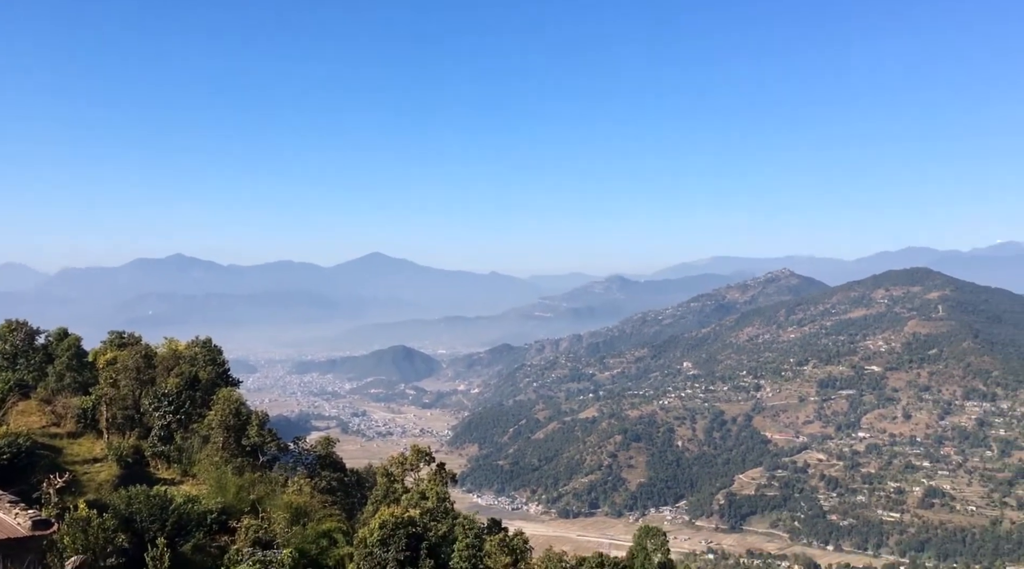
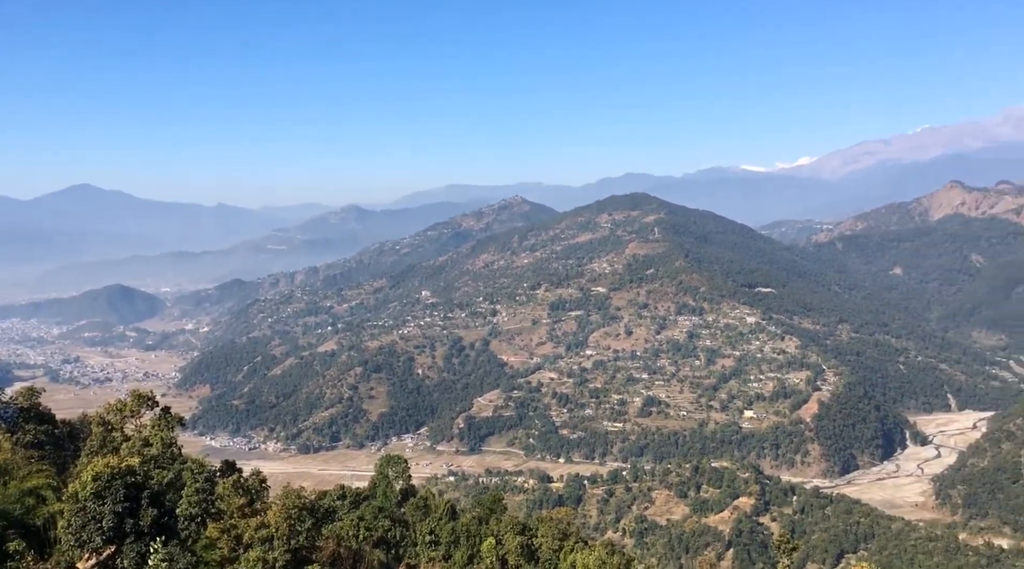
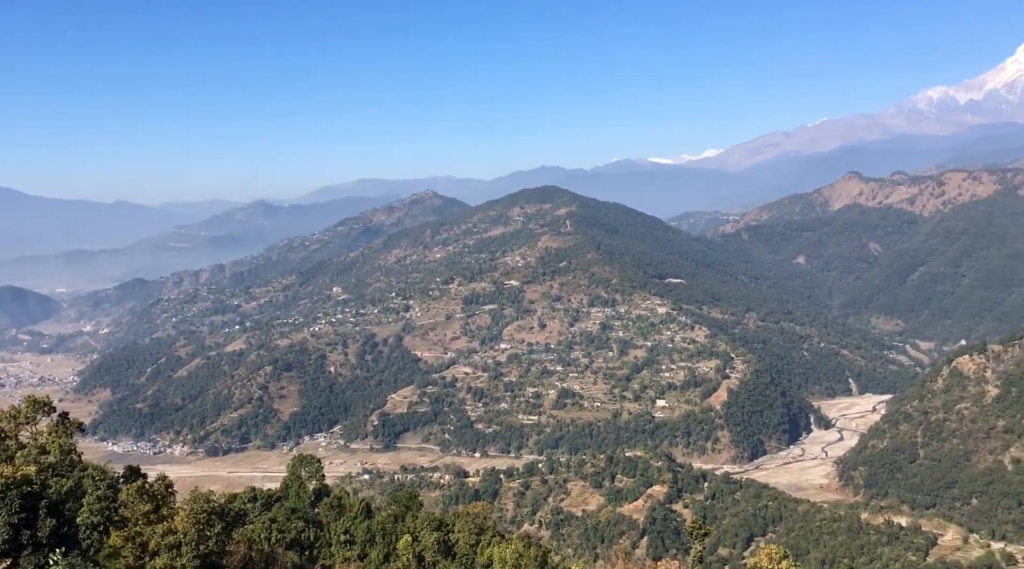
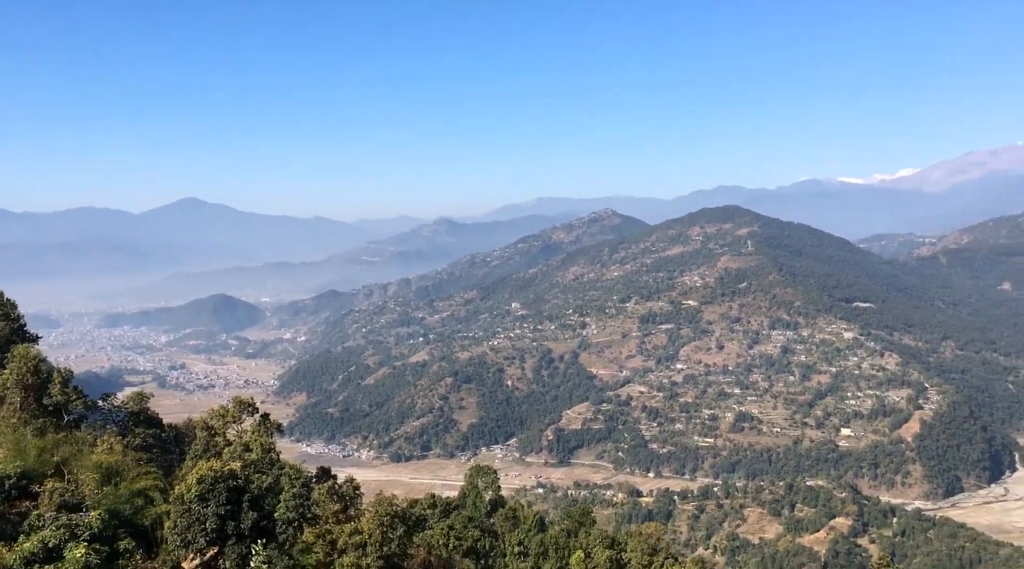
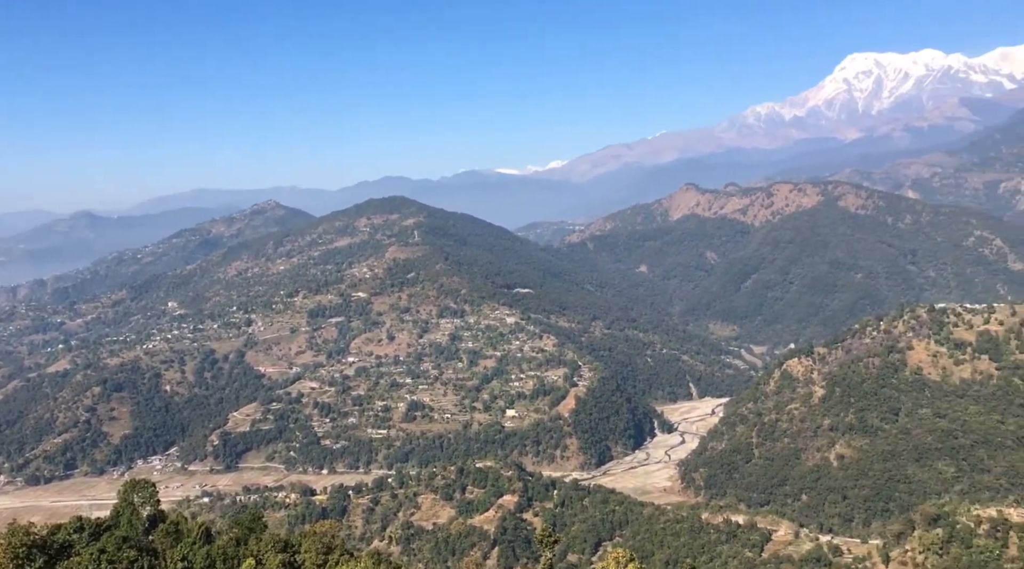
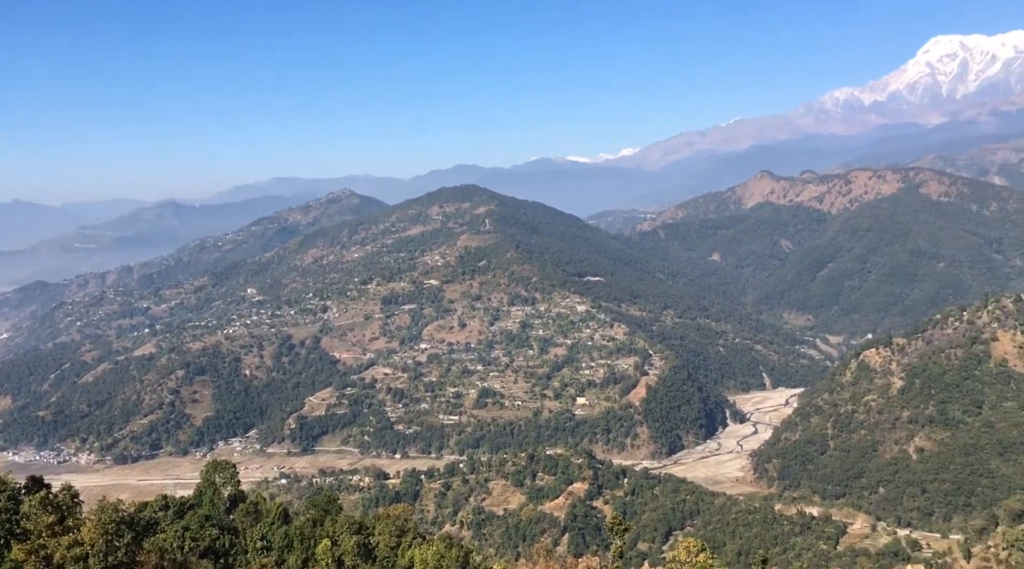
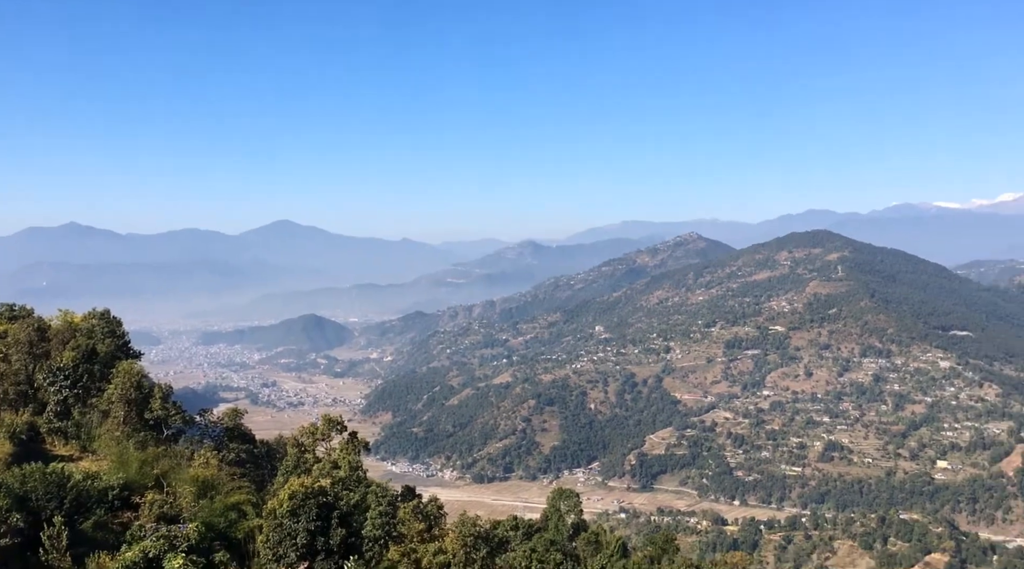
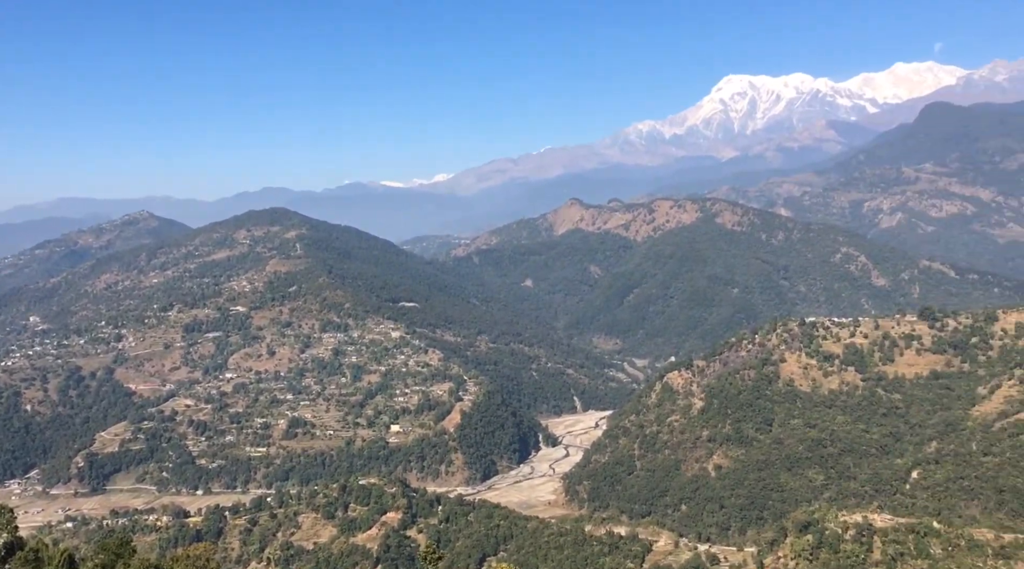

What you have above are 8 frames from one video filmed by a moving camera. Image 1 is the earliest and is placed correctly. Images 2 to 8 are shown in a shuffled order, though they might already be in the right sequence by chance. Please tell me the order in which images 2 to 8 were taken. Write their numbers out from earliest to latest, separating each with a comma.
7, 4, 2, 3, 6, 5, 8
